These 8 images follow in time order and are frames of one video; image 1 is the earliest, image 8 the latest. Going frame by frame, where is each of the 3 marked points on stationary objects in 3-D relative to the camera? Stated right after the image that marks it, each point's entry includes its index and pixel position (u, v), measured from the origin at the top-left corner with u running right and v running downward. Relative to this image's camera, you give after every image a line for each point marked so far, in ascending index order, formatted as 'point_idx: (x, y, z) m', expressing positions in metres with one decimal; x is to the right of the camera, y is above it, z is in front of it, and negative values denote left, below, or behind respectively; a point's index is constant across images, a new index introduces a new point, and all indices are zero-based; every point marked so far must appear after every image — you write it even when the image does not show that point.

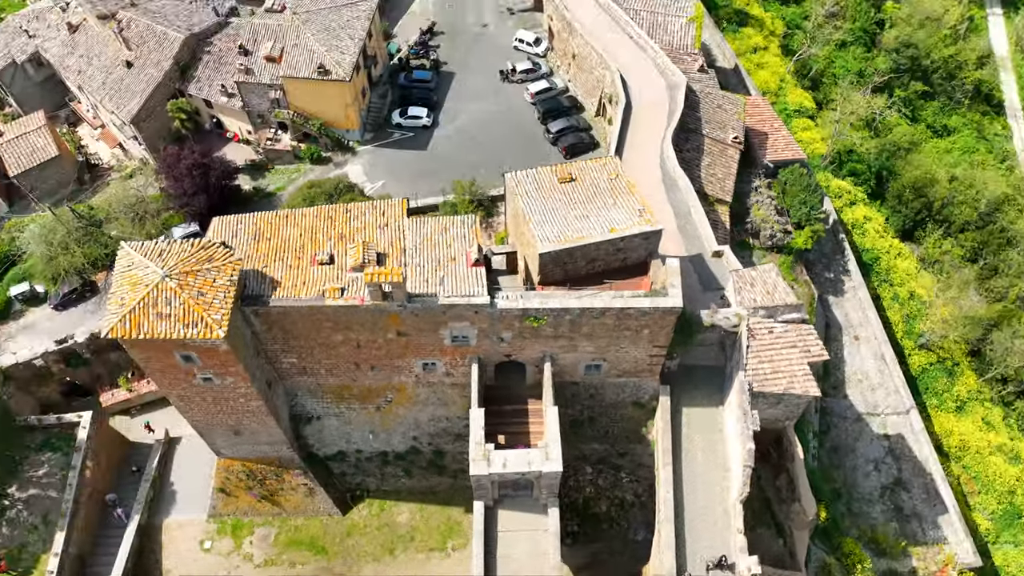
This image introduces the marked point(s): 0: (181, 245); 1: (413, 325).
0: (-8.5, +1.1, +16.3) m
1: (-2.6, -1.1, +17.4) m
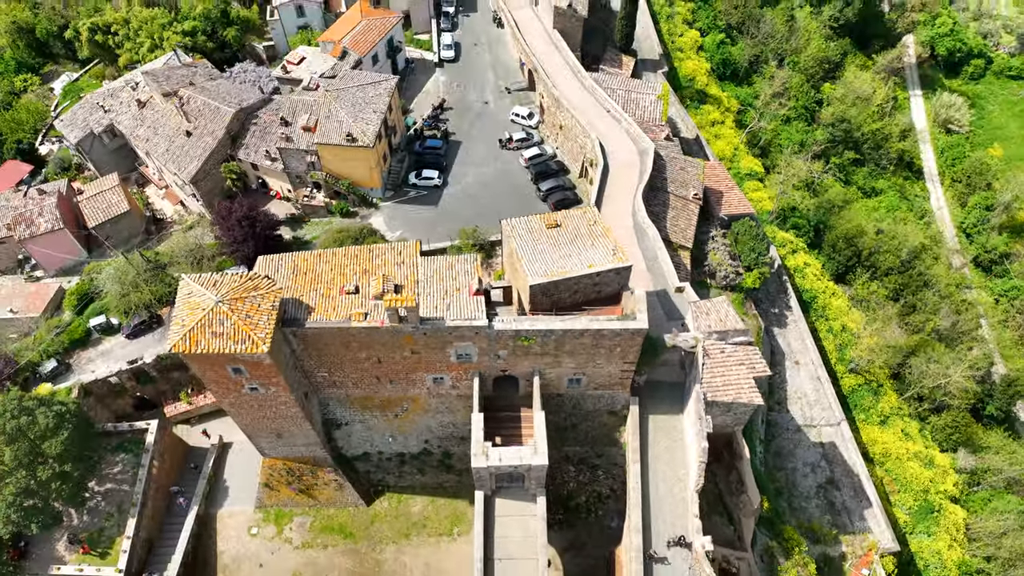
0: (-8.7, +0.4, +22.1) m
1: (-2.8, -1.8, +22.9) m
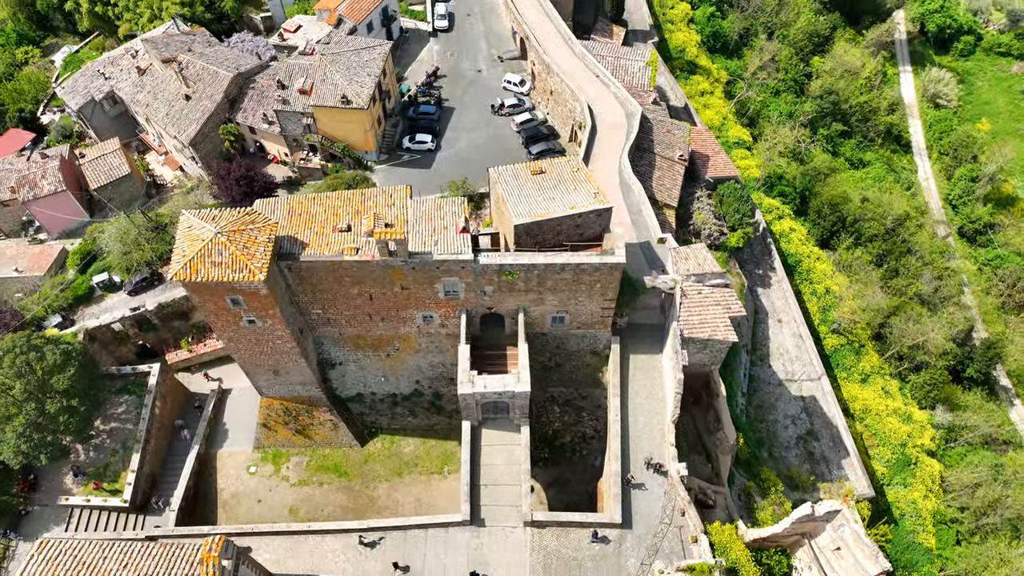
0: (-9.2, +2.6, +23.2) m
1: (-3.3, +0.3, +24.1) m
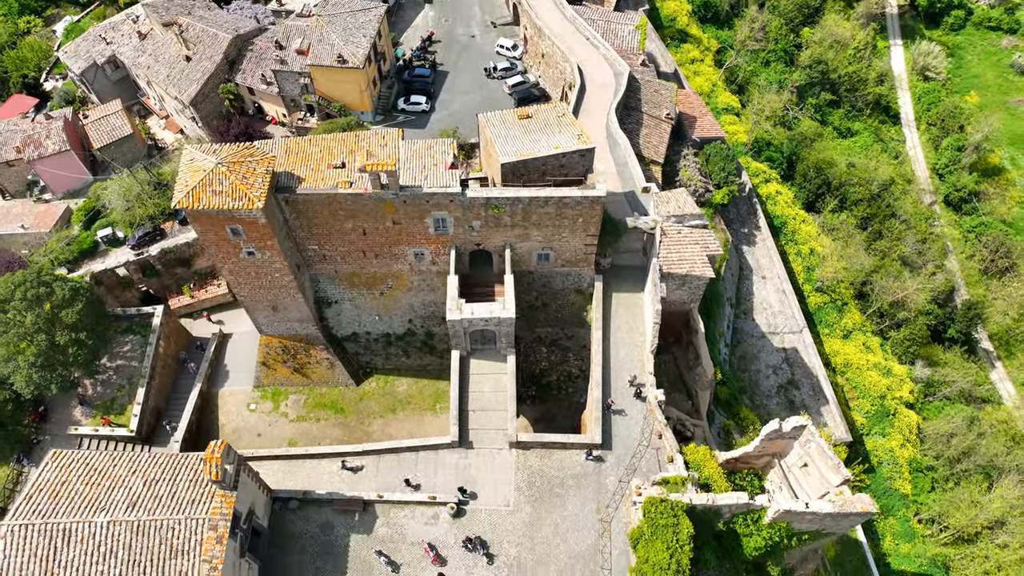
0: (-9.7, +4.9, +24.5) m
1: (-3.8, +2.7, +25.4) m
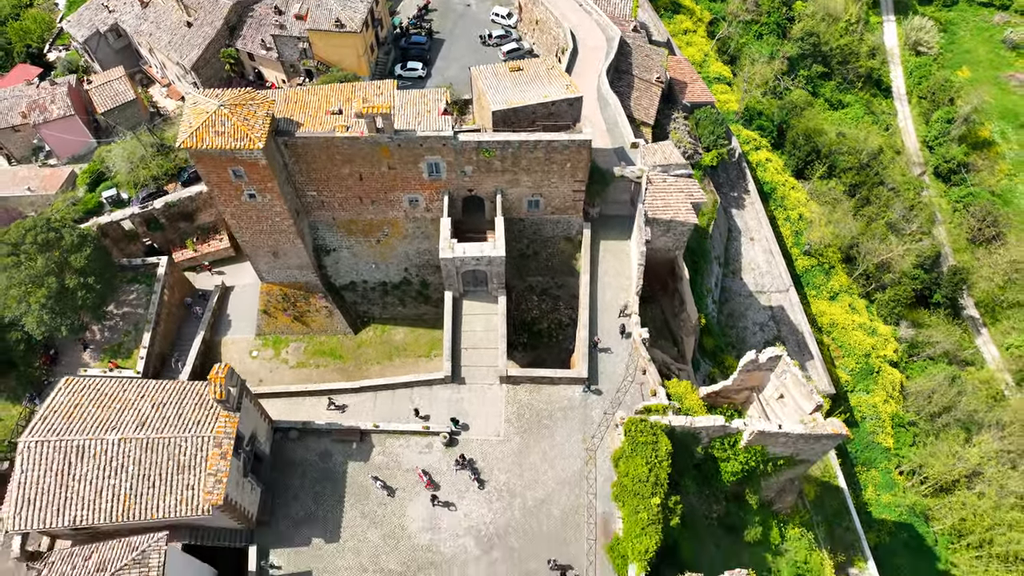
0: (-10.1, +7.1, +25.5) m
1: (-4.2, +4.9, +26.4) m
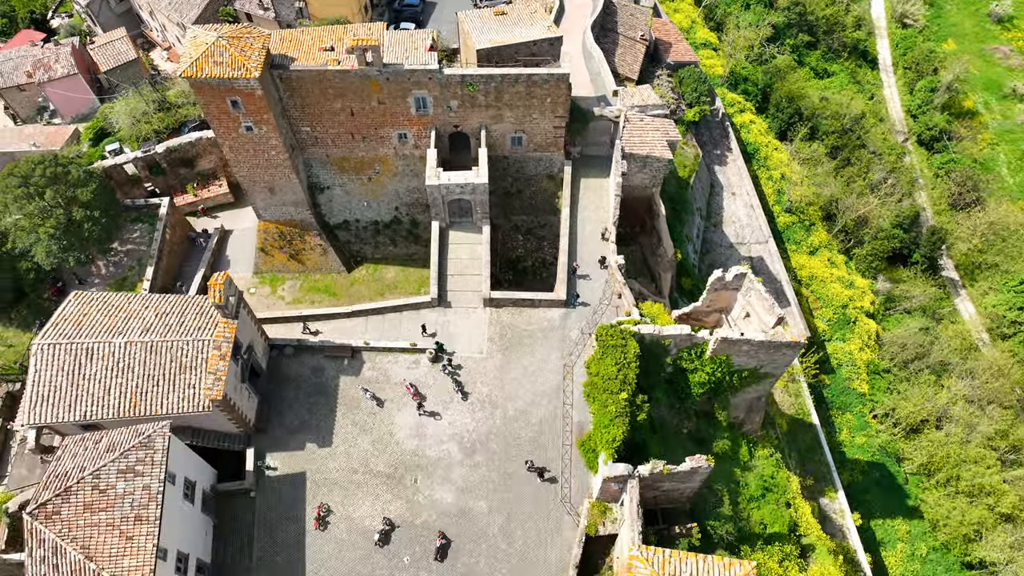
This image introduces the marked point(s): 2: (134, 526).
0: (-10.8, +10.0, +27.0) m
1: (-4.9, +7.7, +28.0) m
2: (-10.6, -6.6, +19.9) m
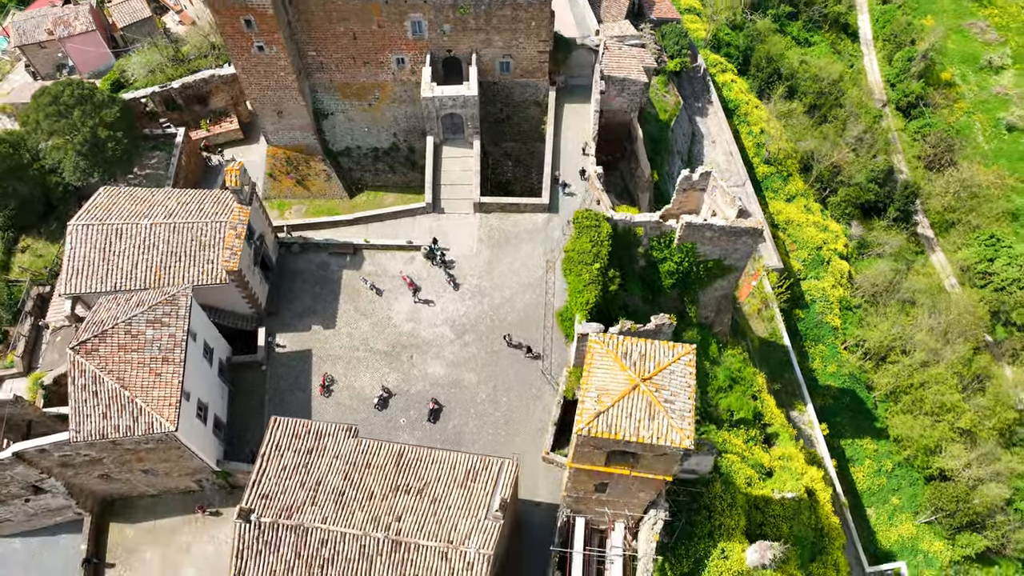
0: (-11.3, +14.1, +29.9) m
1: (-5.4, +11.9, +30.8) m
2: (-11.2, -2.4, +22.6) m
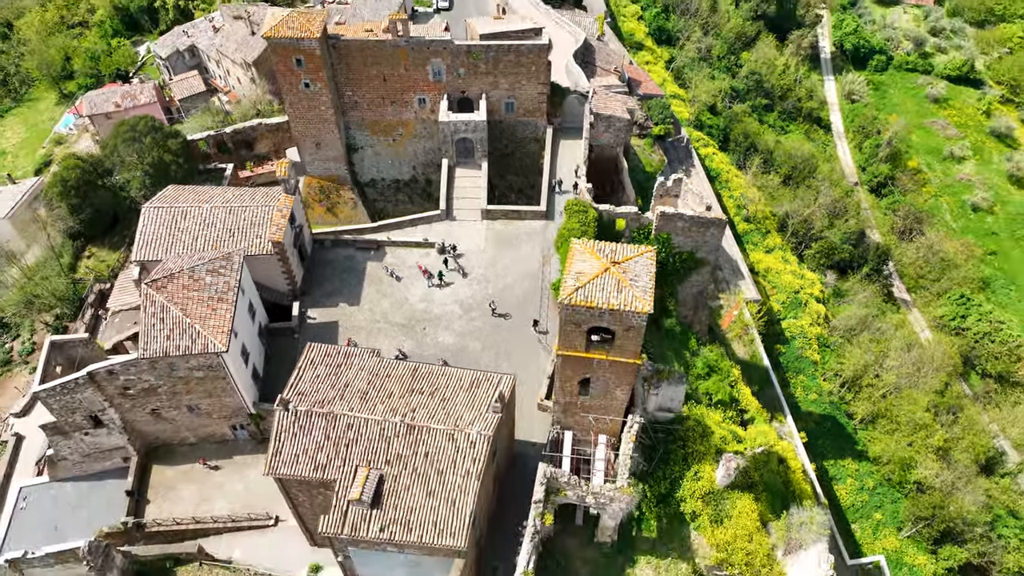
0: (-11.1, +14.4, +37.0) m
1: (-5.2, +12.0, +37.4) m
2: (-11.2, -0.6, +27.0) m
